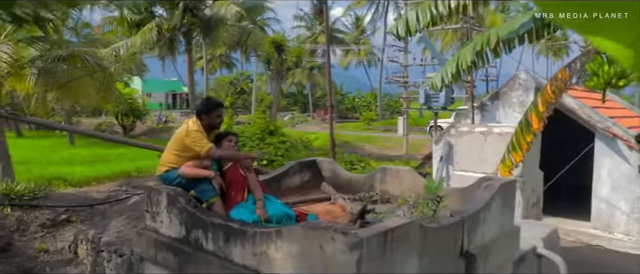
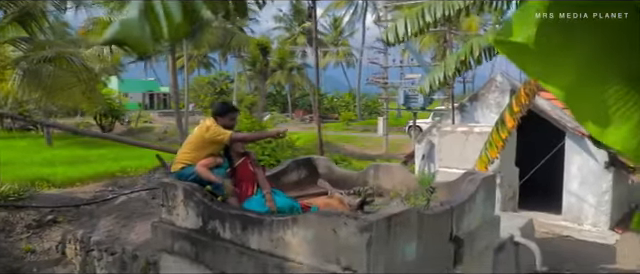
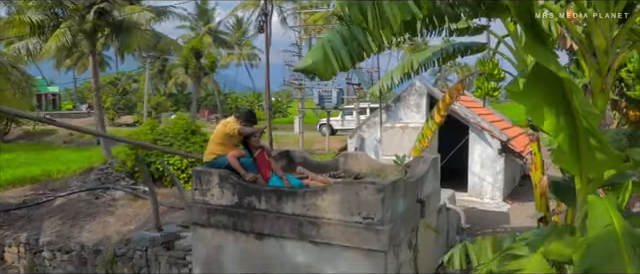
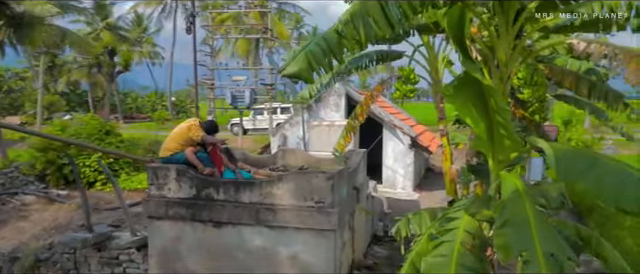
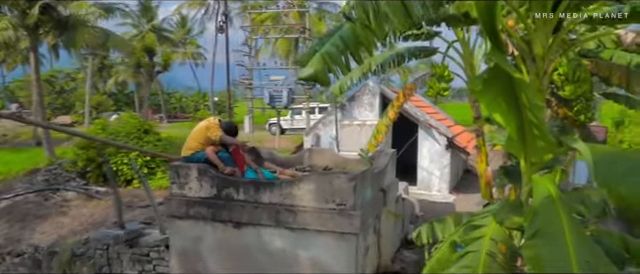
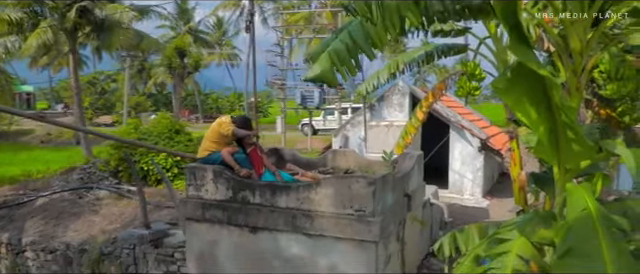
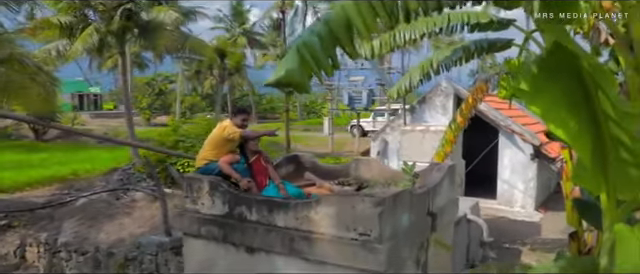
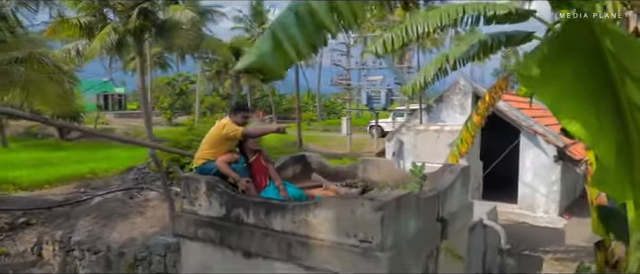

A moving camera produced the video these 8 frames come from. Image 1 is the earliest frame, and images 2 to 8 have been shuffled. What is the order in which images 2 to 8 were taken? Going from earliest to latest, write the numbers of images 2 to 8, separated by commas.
2, 8, 7, 3, 6, 5, 4
